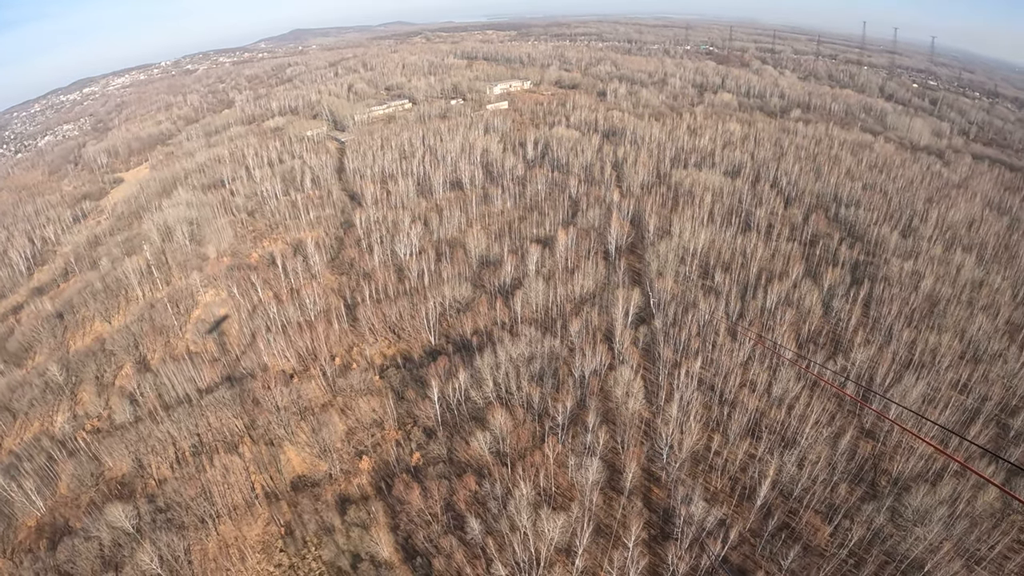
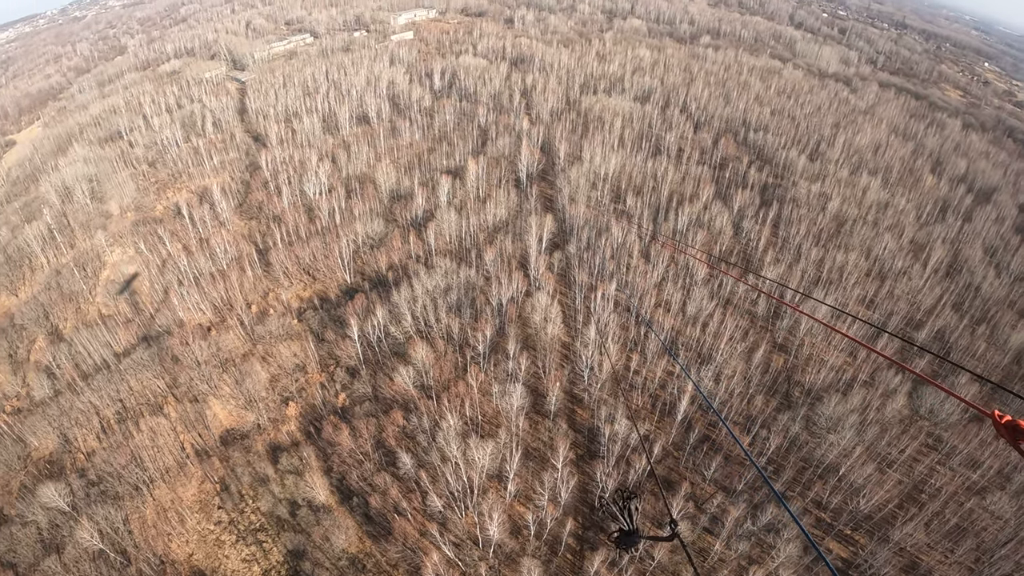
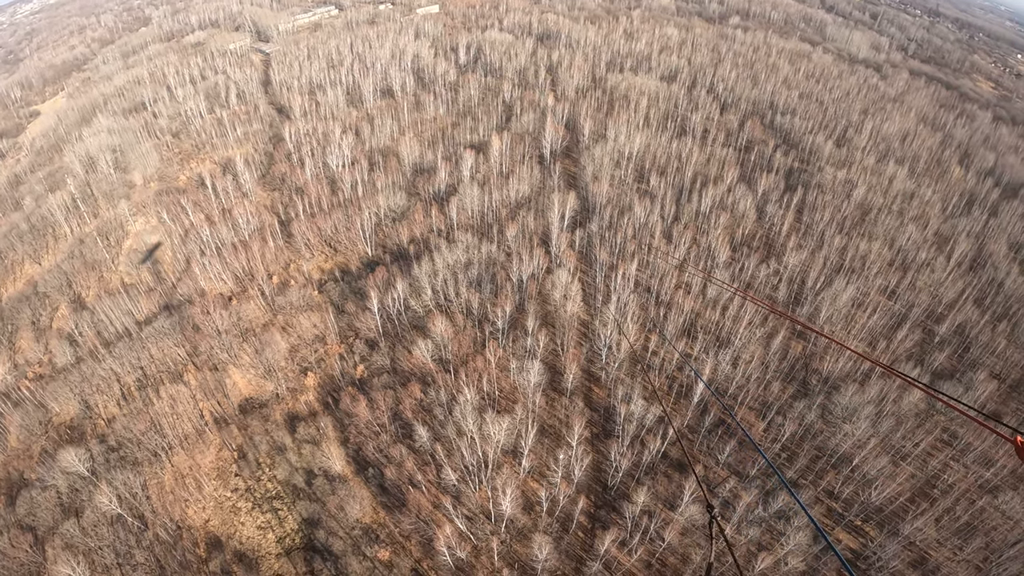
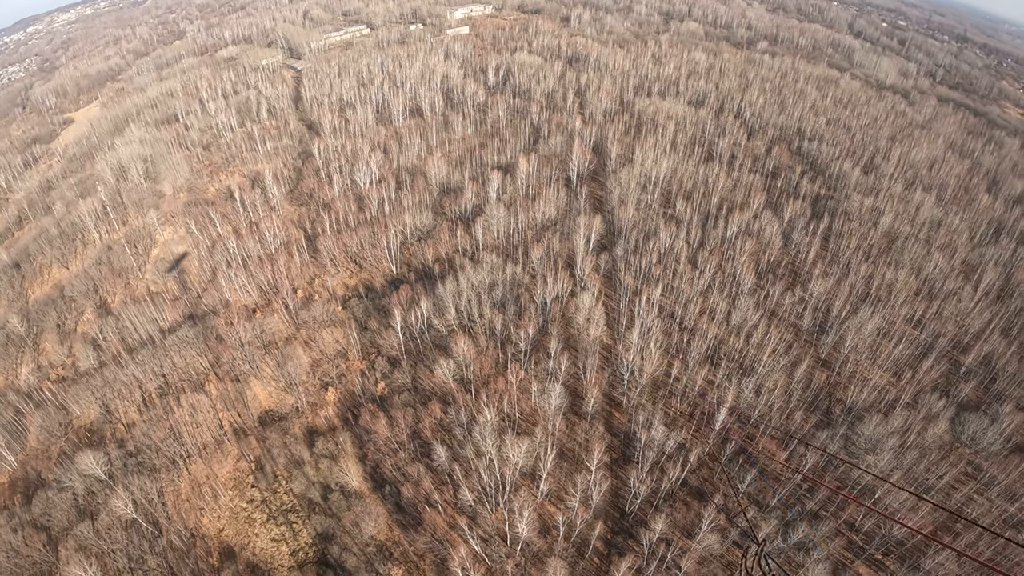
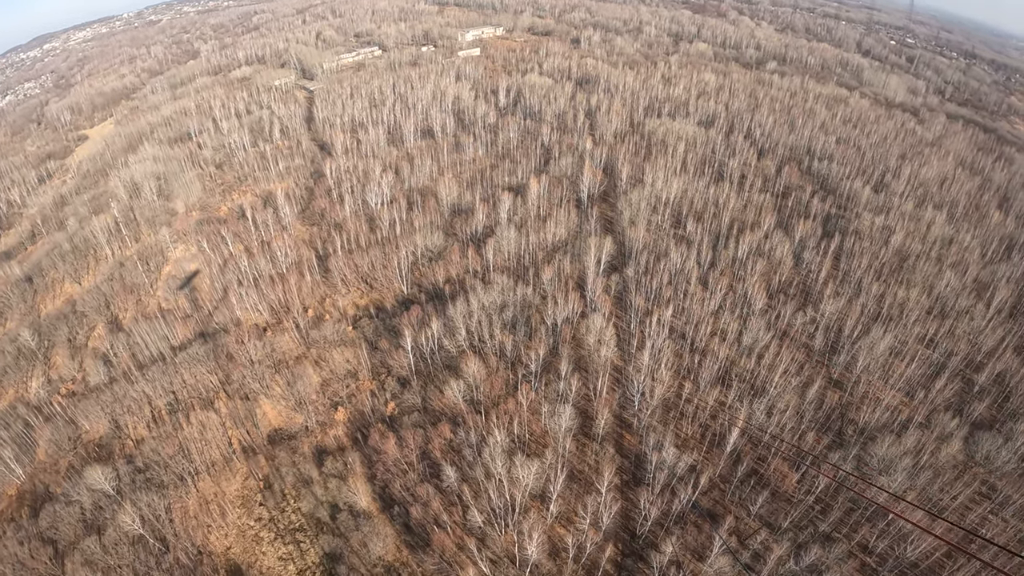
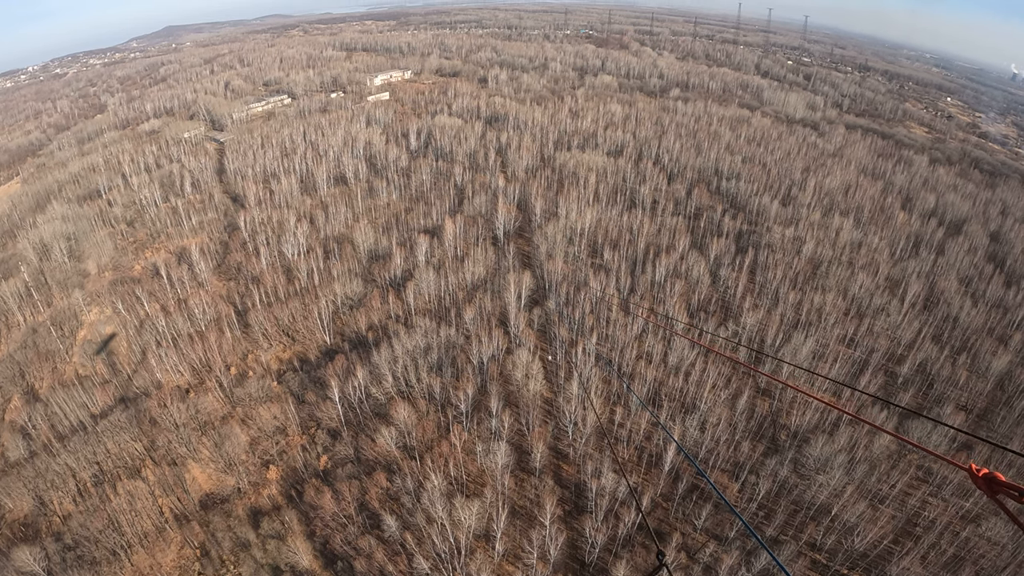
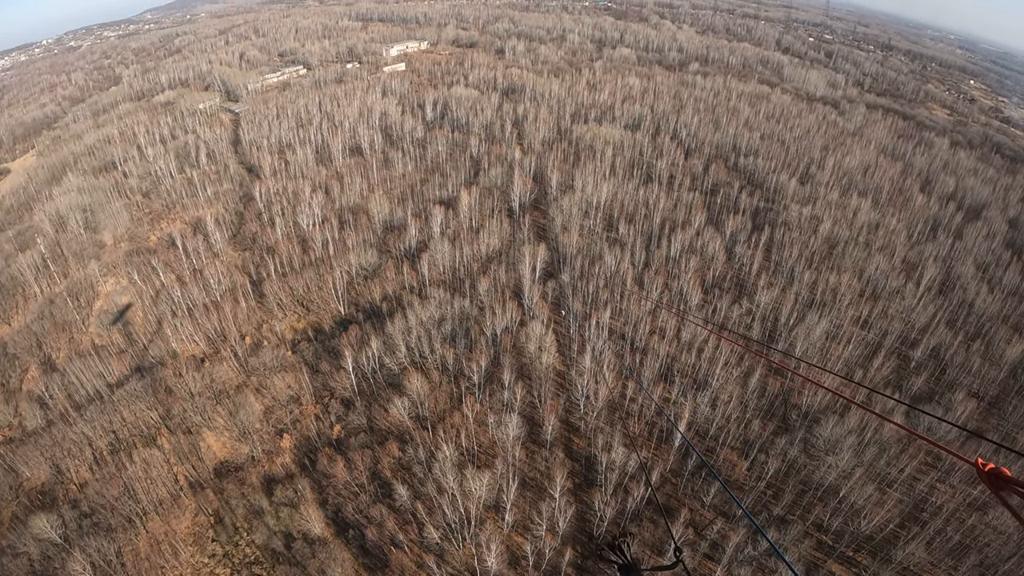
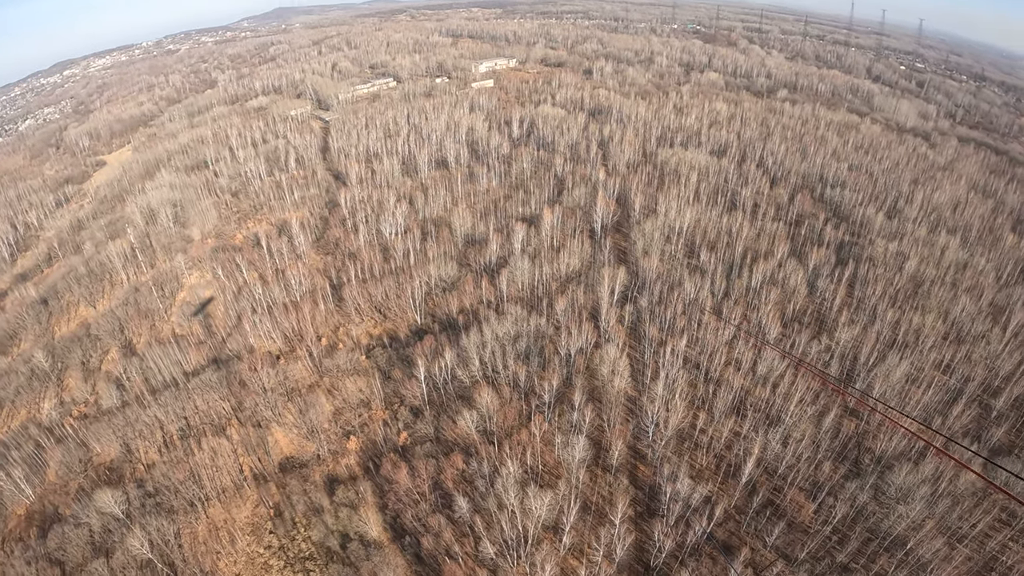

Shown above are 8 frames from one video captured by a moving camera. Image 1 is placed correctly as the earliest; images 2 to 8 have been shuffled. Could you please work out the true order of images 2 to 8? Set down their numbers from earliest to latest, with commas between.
8, 5, 4, 3, 2, 7, 6
